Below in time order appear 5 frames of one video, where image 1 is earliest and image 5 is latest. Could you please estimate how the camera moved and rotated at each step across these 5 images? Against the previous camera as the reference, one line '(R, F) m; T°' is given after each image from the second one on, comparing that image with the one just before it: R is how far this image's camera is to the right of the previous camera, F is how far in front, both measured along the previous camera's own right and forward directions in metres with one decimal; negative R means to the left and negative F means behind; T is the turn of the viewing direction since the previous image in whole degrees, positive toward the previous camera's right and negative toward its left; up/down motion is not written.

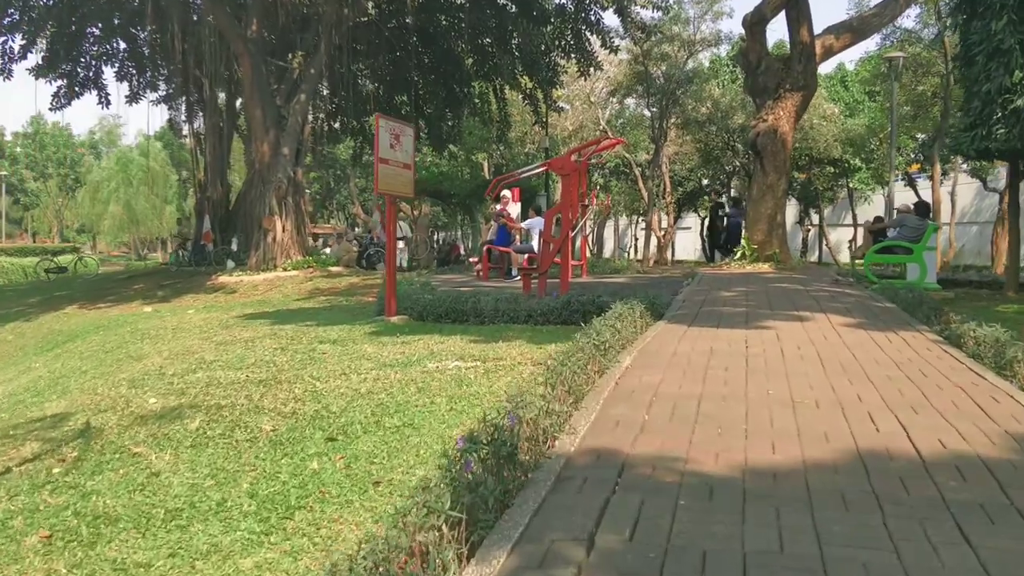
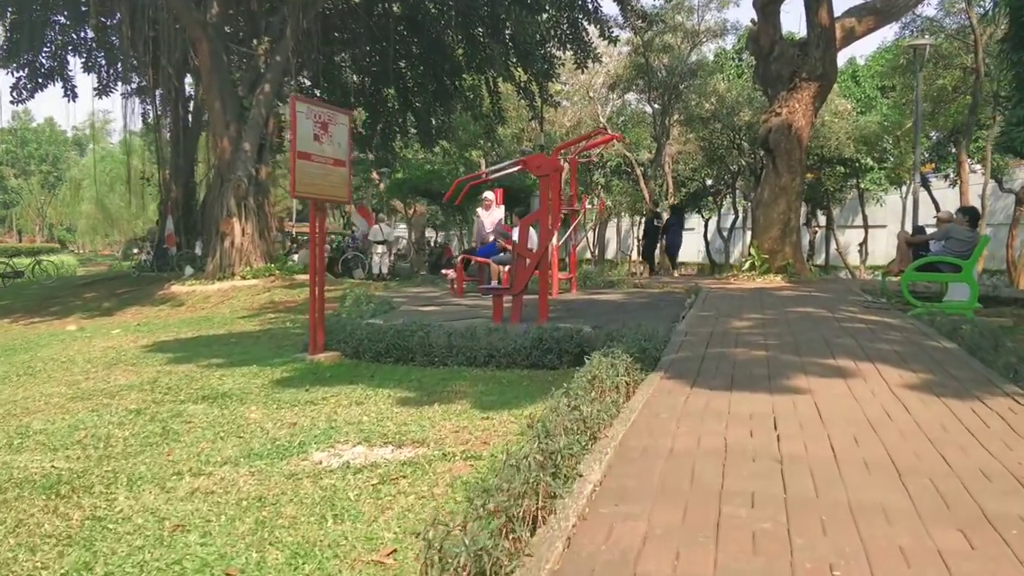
(+0.3, +2.1) m; 0°
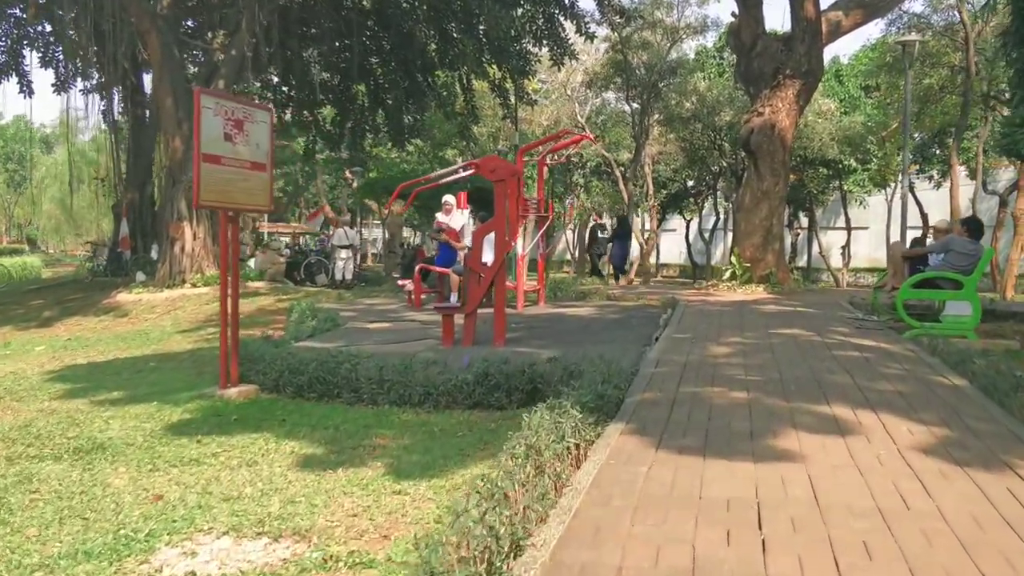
(+0.2, +1.0) m; +1°
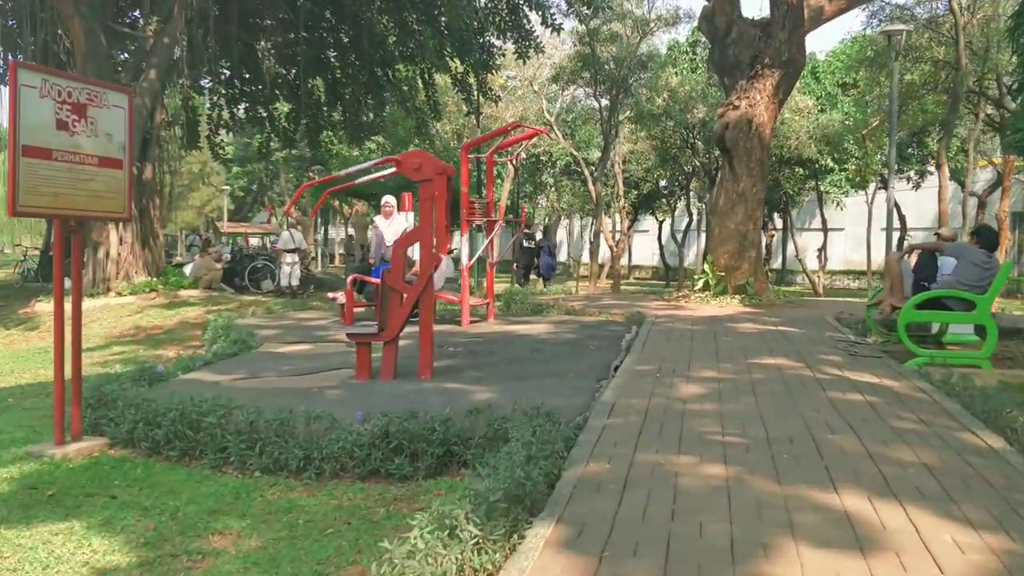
(+0.3, +1.4) m; +1°
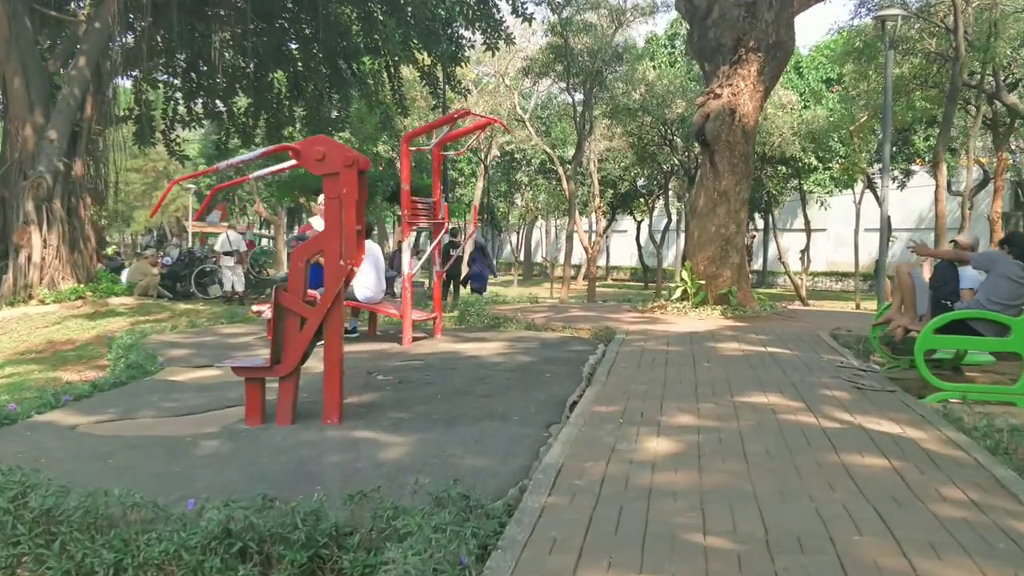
(+0.3, +1.4) m; +1°
